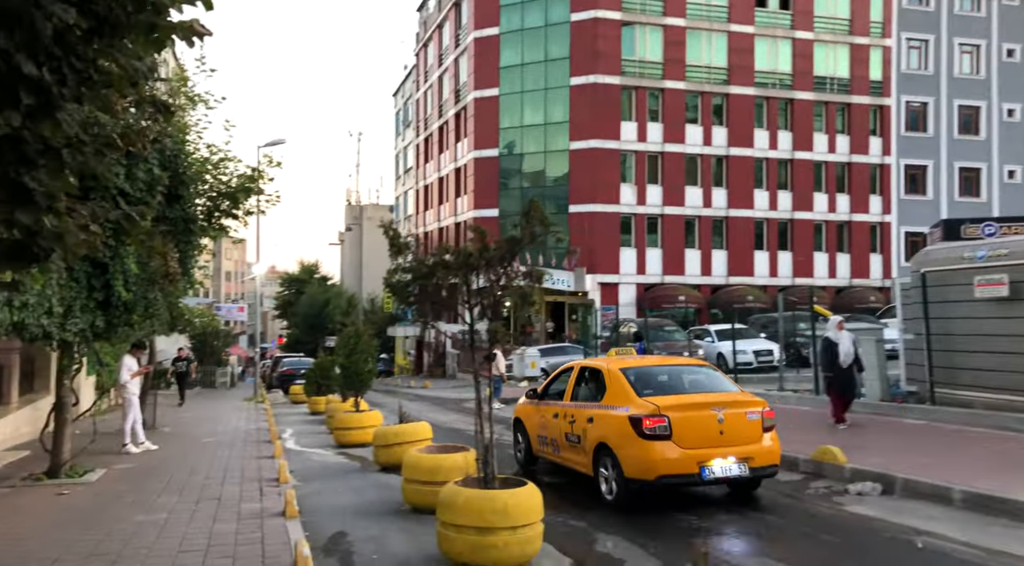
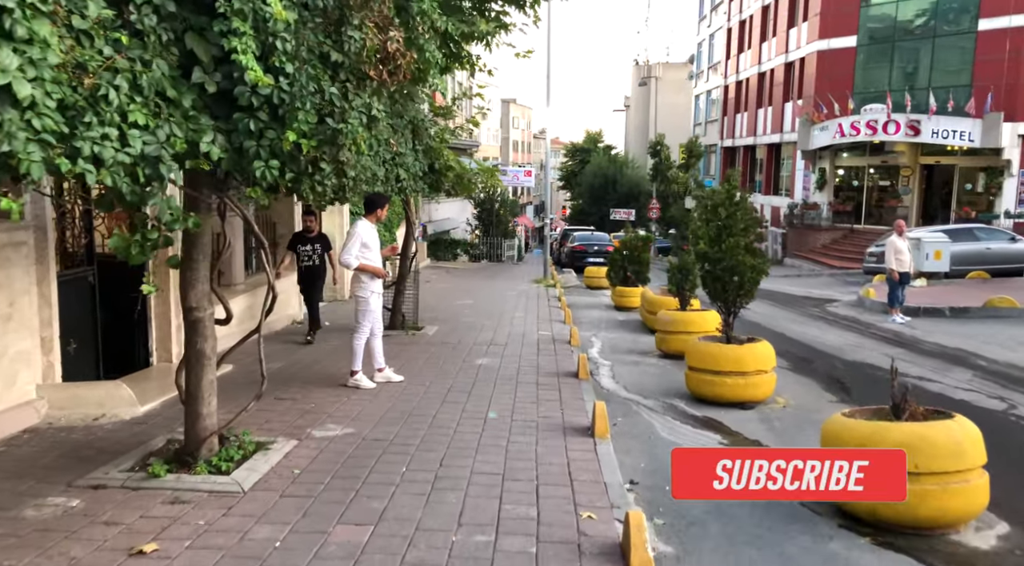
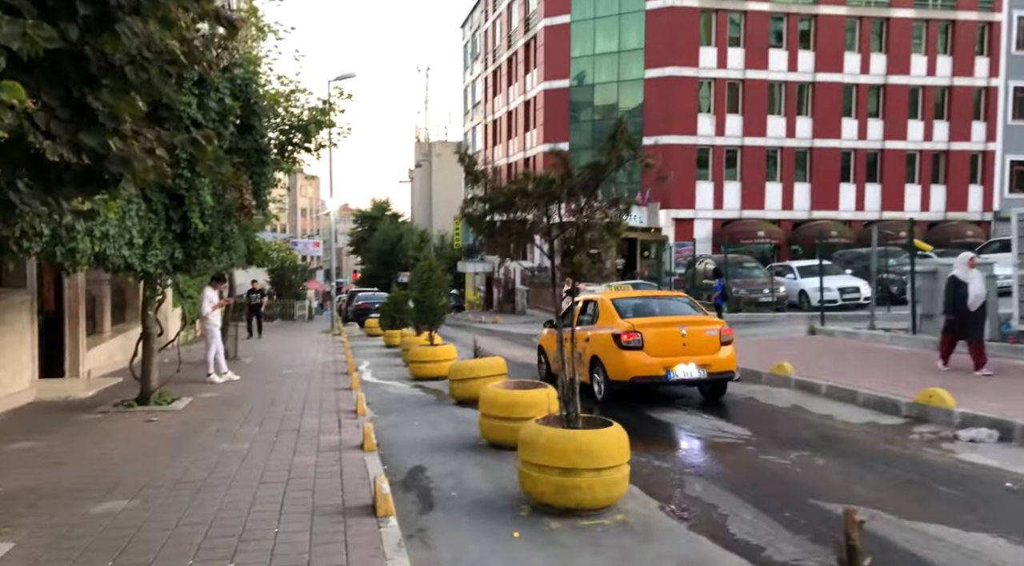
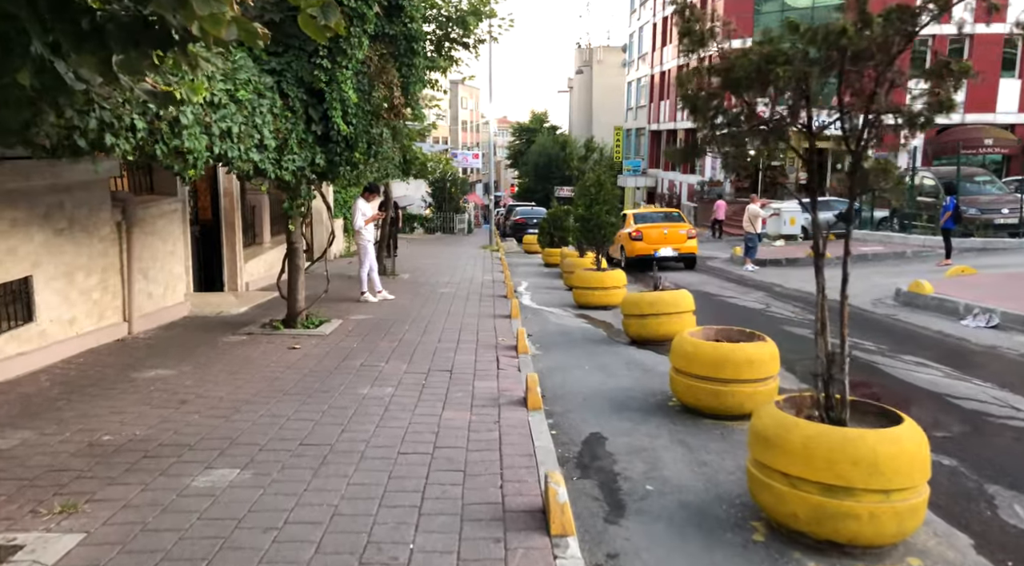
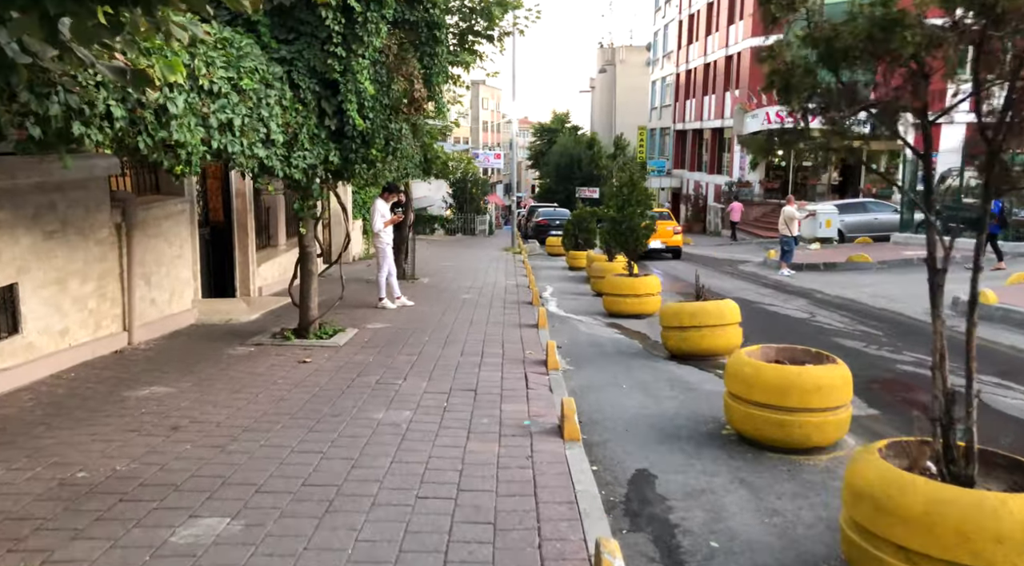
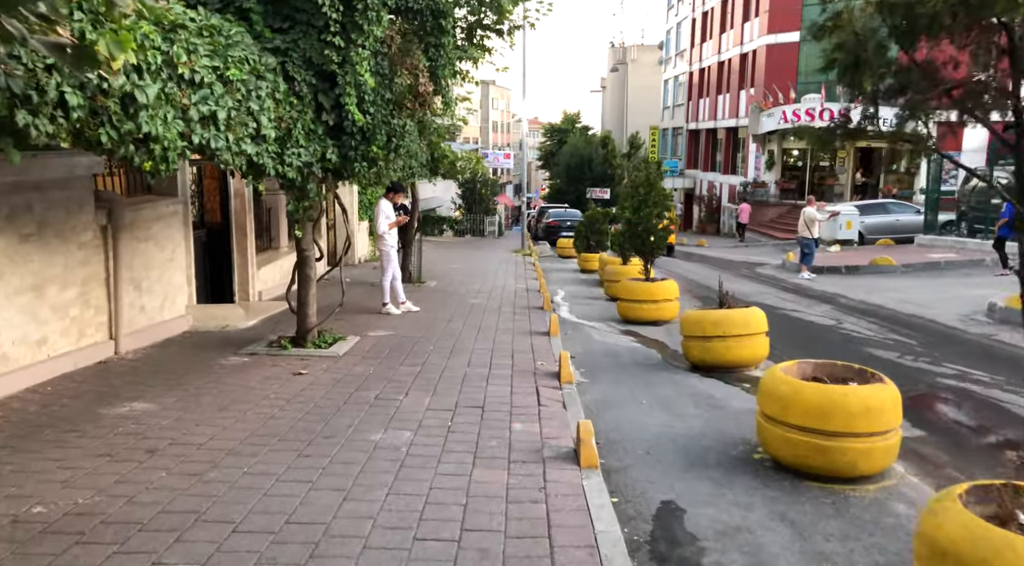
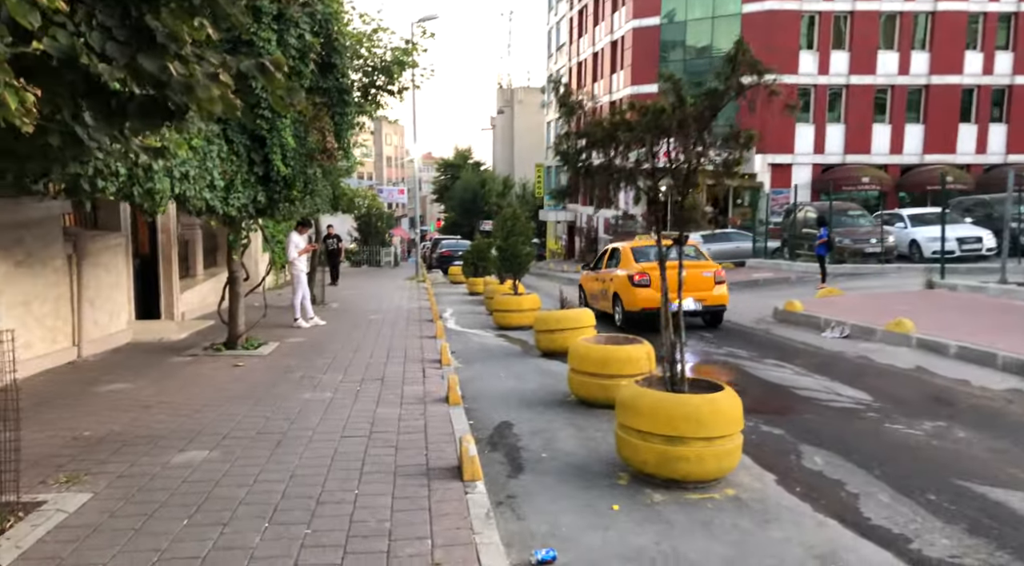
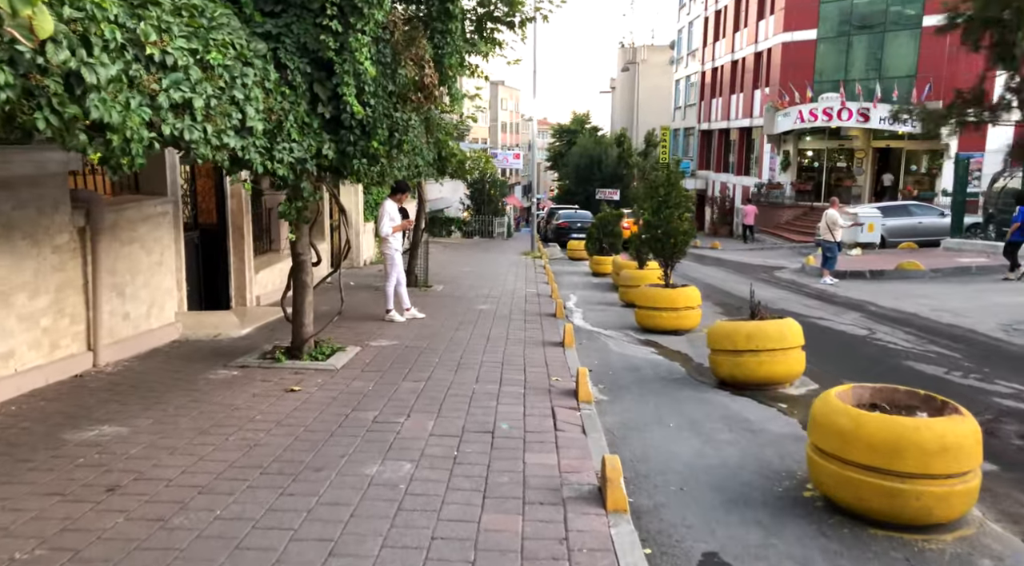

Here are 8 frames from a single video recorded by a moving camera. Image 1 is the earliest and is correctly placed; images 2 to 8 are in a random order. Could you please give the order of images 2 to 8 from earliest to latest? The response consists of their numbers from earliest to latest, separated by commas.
3, 7, 4, 5, 6, 8, 2
